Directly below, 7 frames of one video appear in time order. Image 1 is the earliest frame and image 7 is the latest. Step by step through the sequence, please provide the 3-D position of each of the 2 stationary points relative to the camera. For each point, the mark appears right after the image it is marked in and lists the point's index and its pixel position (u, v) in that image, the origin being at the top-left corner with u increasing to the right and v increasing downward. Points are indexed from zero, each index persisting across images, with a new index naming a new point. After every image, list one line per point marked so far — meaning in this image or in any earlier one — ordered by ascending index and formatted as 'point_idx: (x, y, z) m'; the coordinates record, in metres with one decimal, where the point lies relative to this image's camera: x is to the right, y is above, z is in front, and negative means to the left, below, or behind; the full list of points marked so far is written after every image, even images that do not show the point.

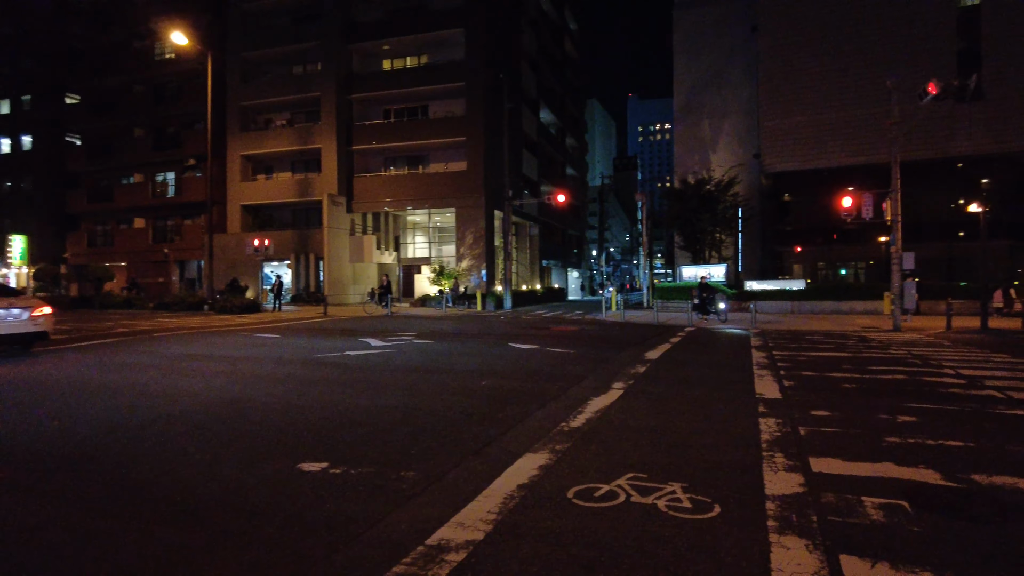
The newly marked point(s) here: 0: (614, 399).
0: (+1.4, -1.5, +9.0) m
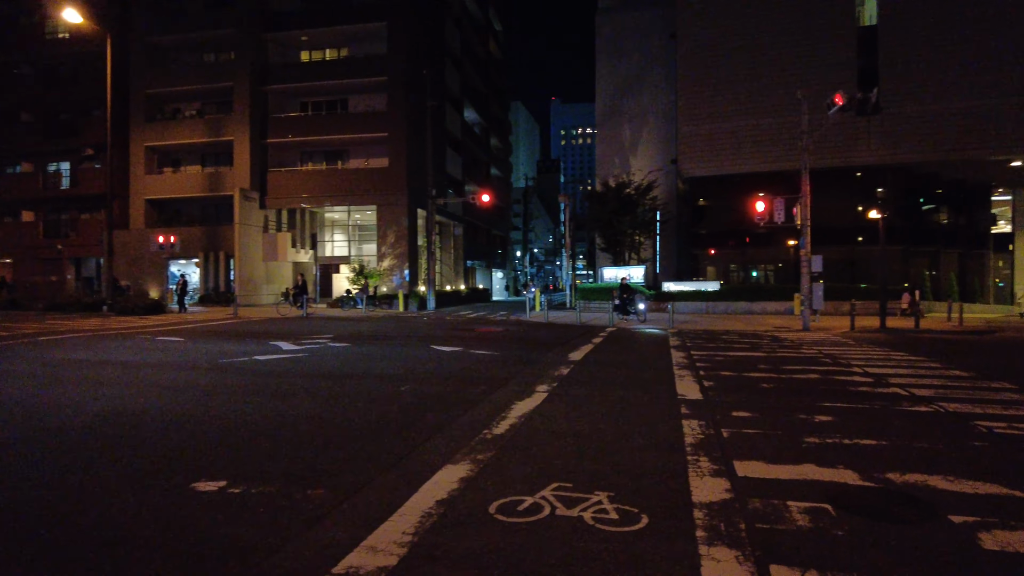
0: (+0.3, -1.5, +8.8) m
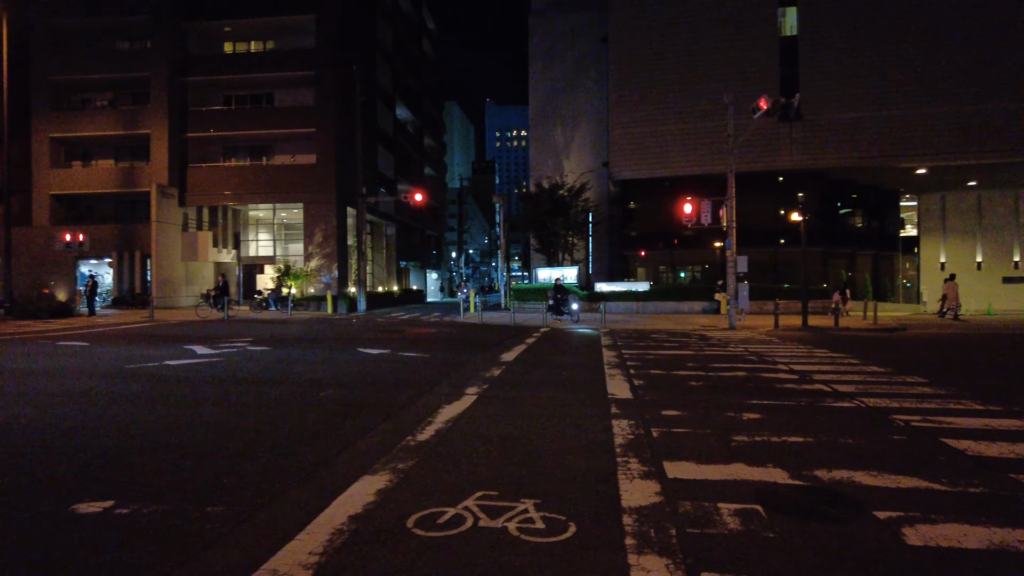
0: (-0.6, -1.5, +8.4) m
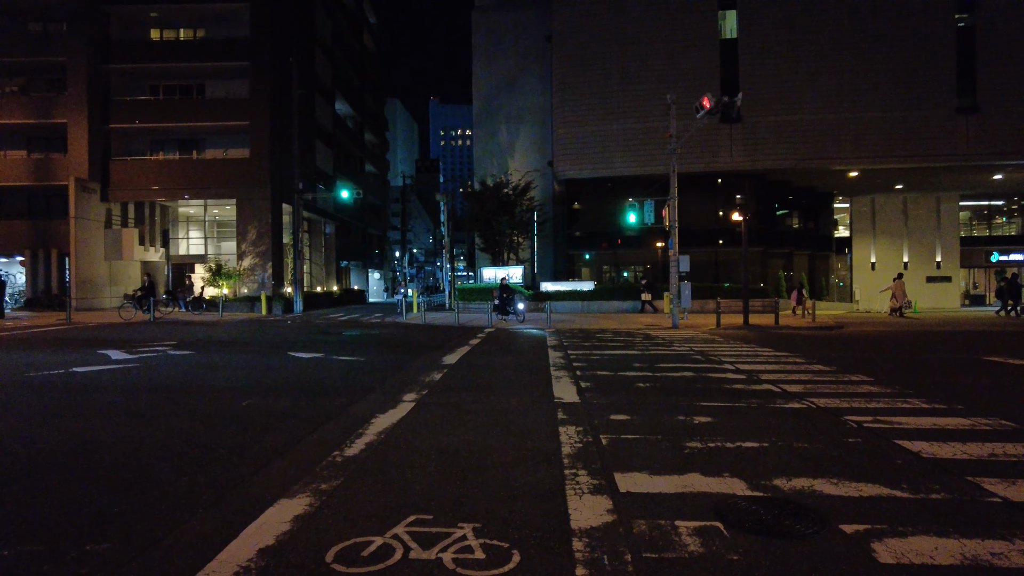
0: (-1.3, -1.5, +7.8) m
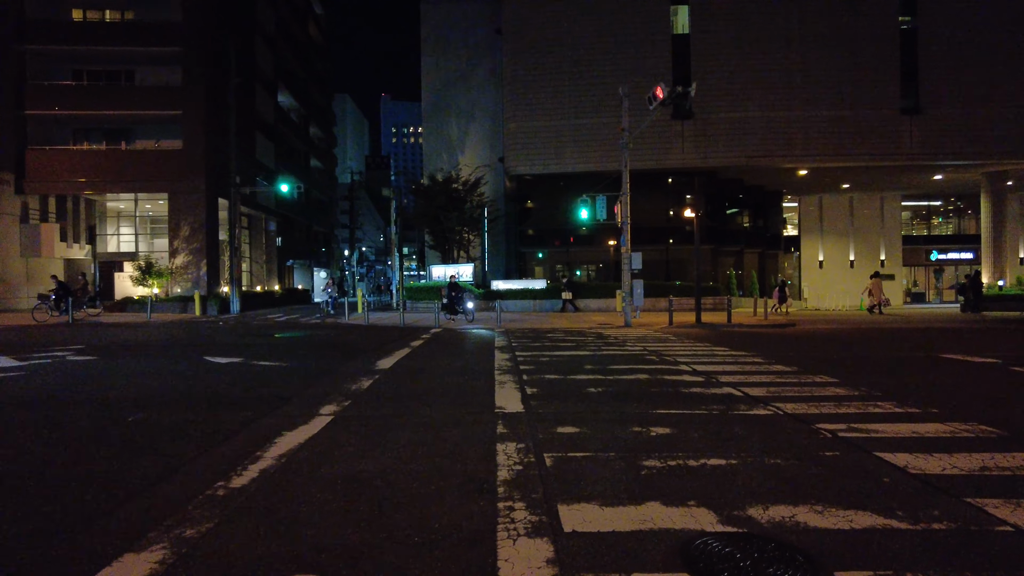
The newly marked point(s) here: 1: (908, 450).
0: (-2.0, -1.4, +6.7) m
1: (+3.6, -1.5, +6.0) m
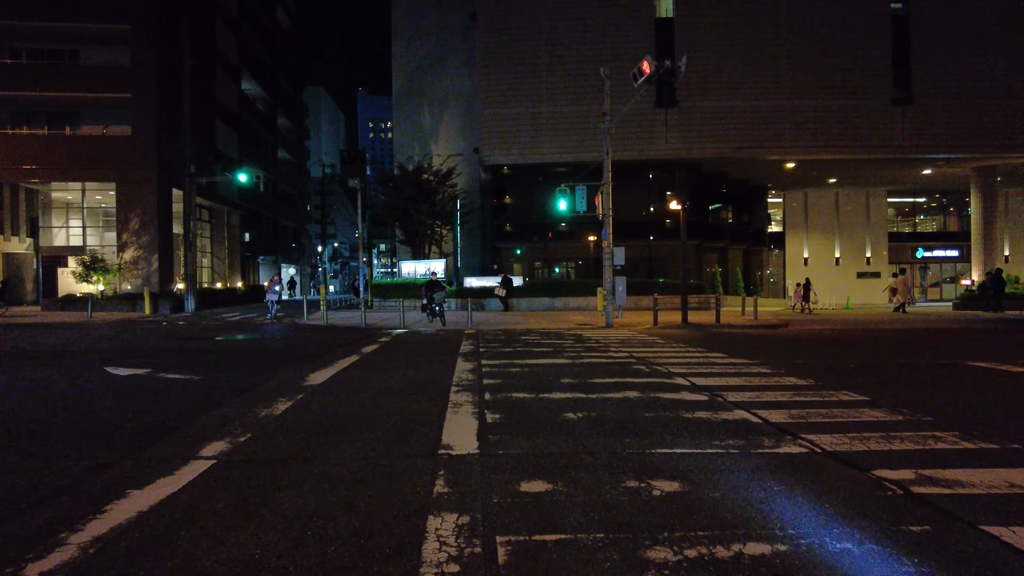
0: (-2.4, -1.4, +4.7) m
1: (+3.2, -1.5, +4.2) m
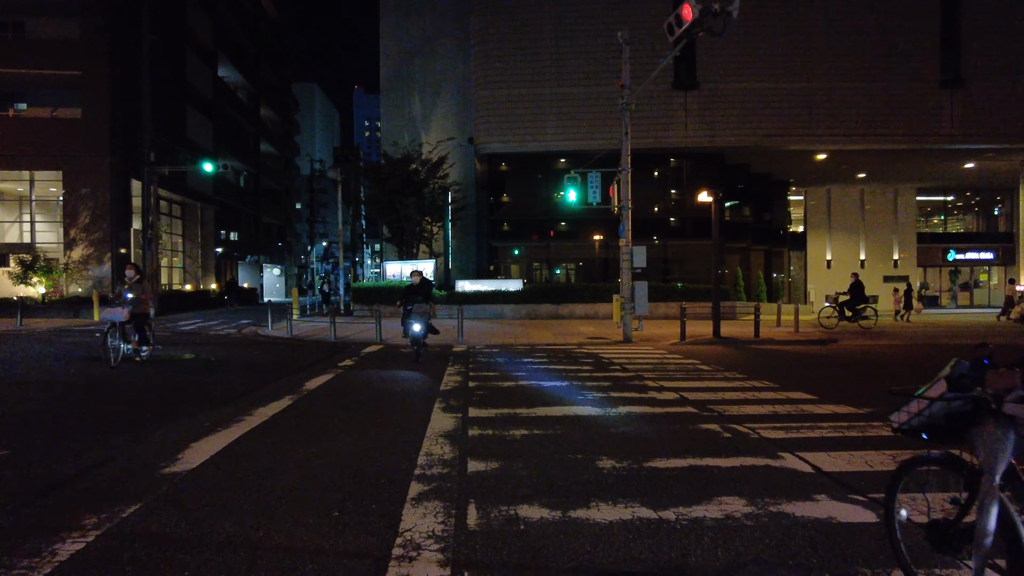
0: (-2.3, -1.6, +1.0) m
1: (+3.3, -1.6, +0.5) m
